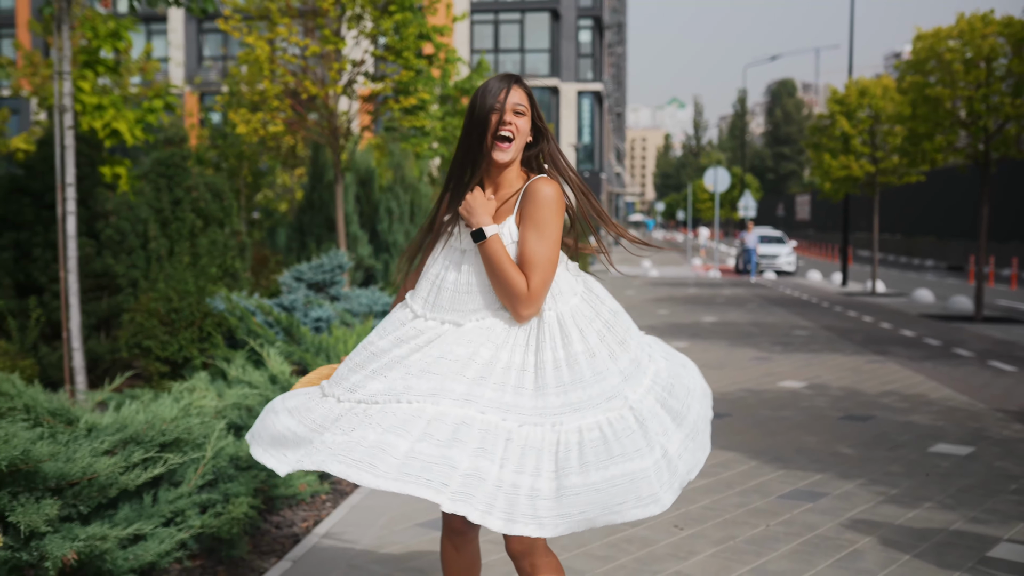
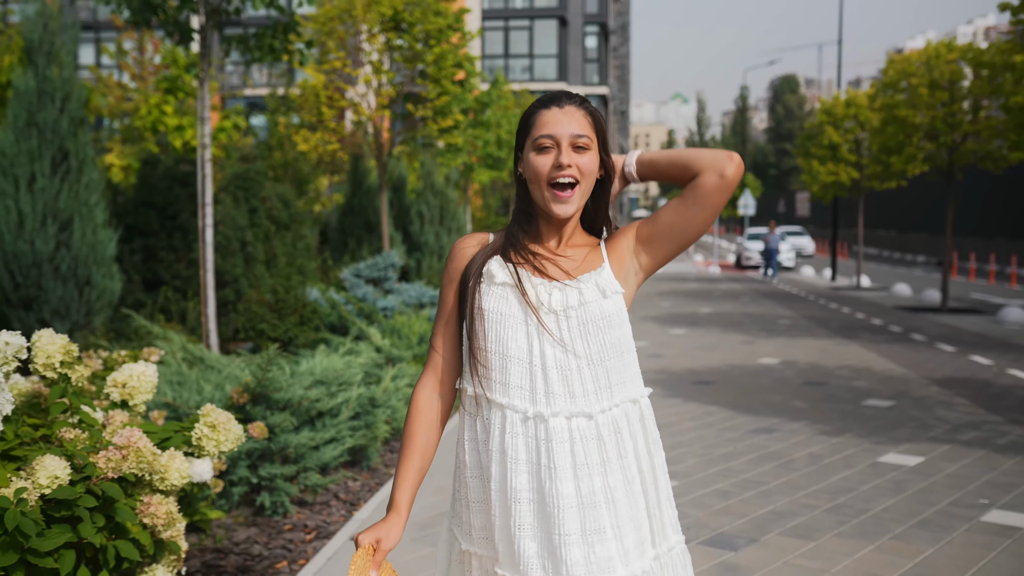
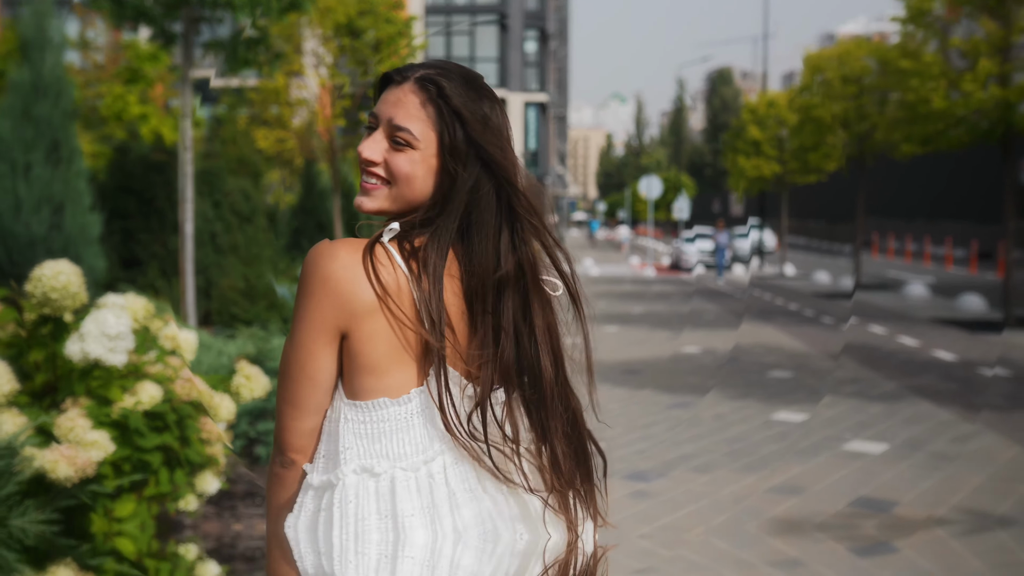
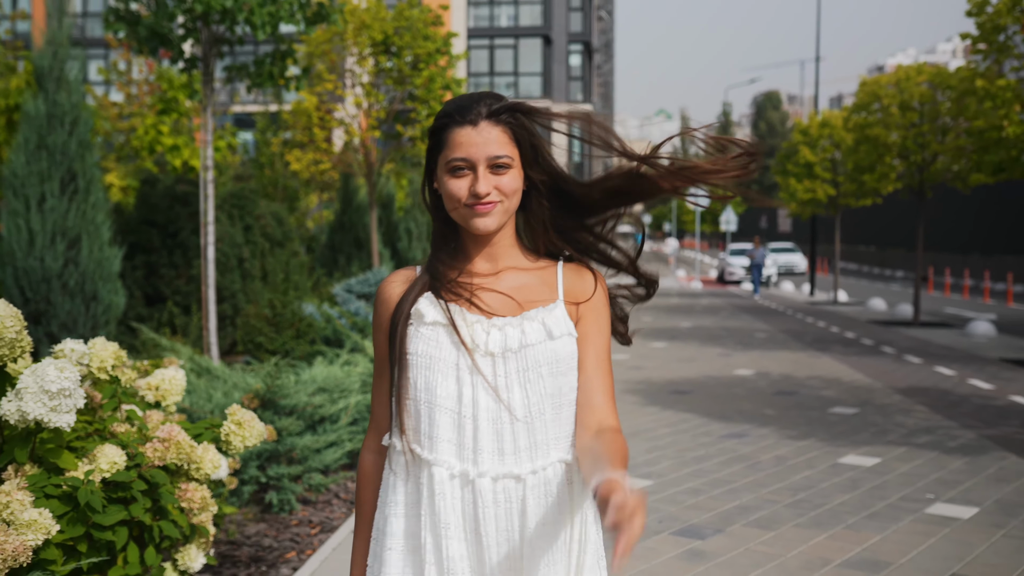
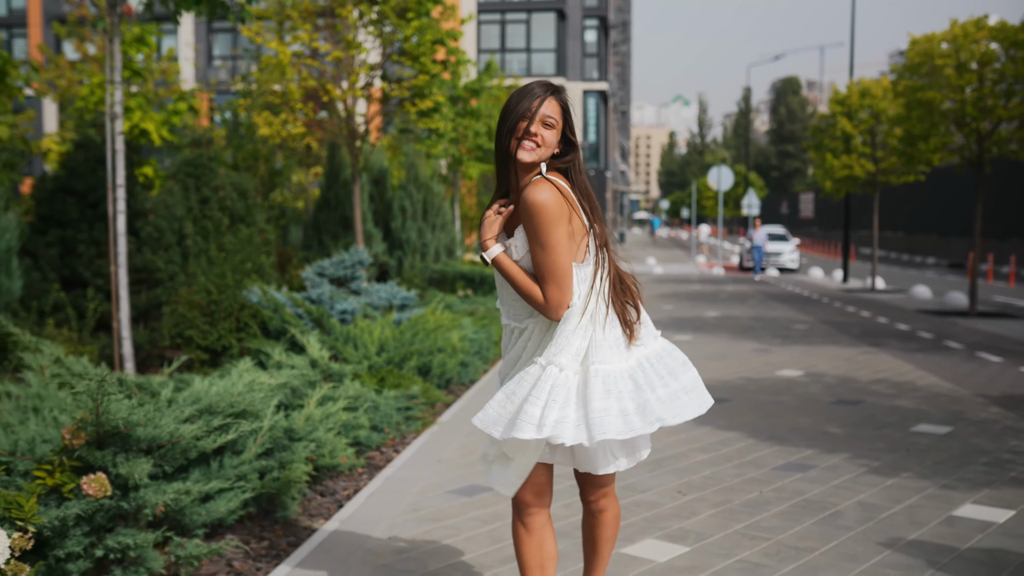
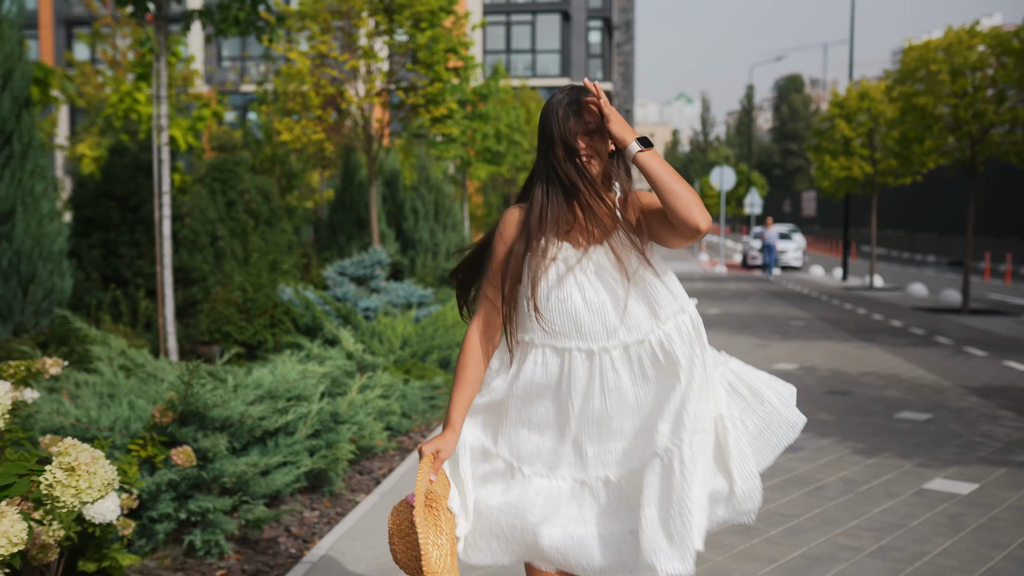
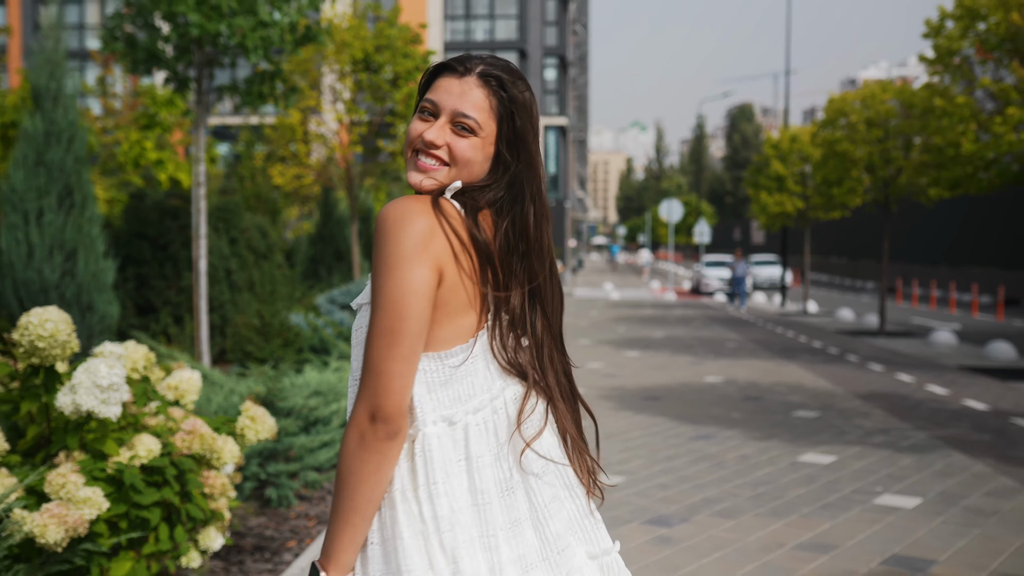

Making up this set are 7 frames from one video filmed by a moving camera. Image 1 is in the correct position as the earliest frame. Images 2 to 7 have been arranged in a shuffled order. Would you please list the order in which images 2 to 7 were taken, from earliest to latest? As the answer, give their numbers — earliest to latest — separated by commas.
5, 6, 2, 4, 7, 3
